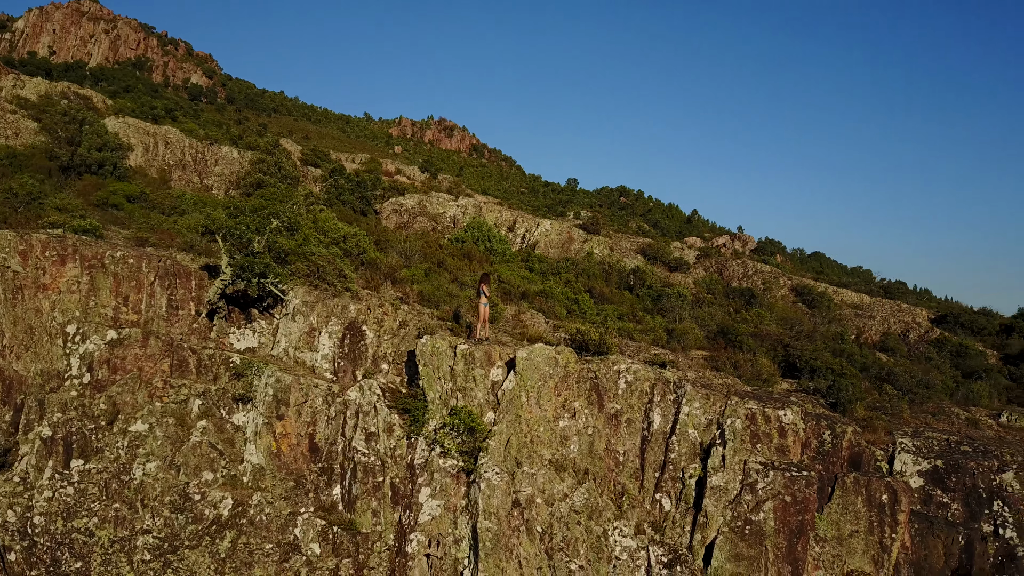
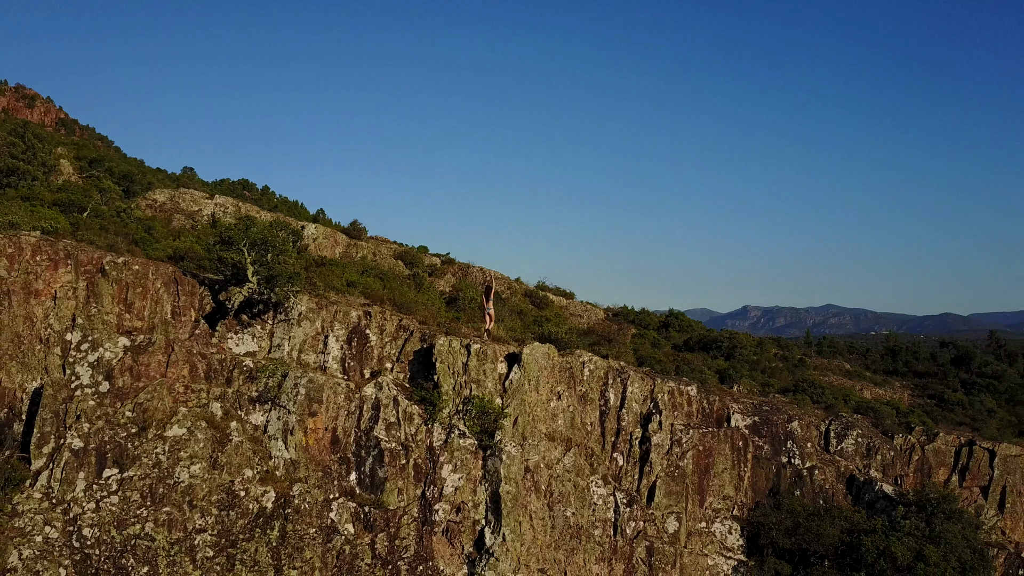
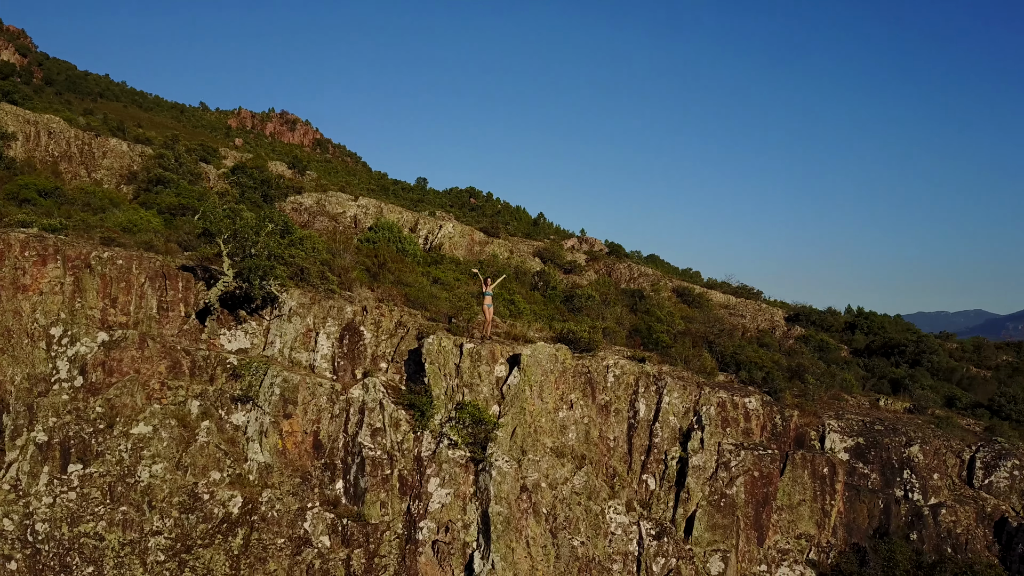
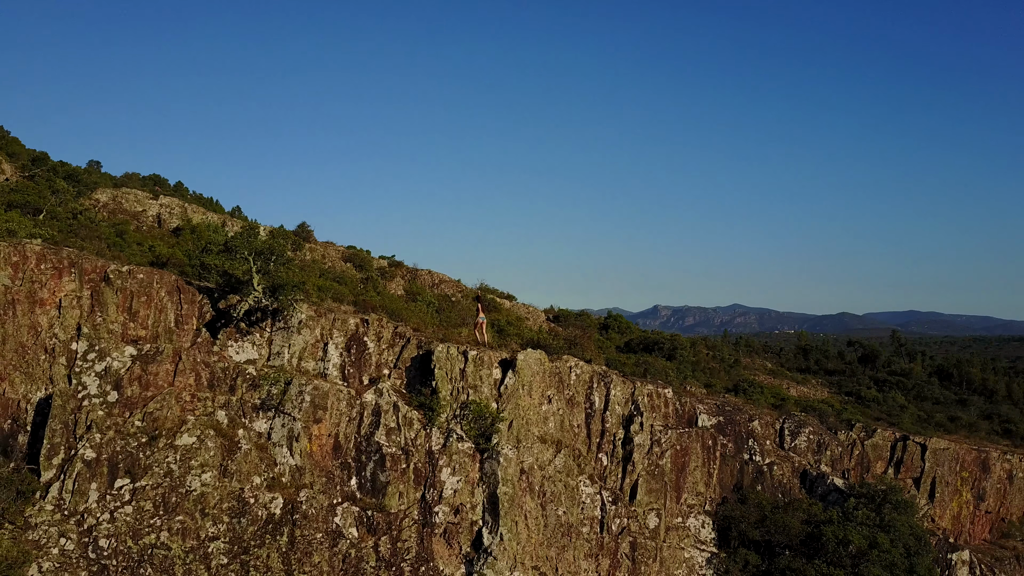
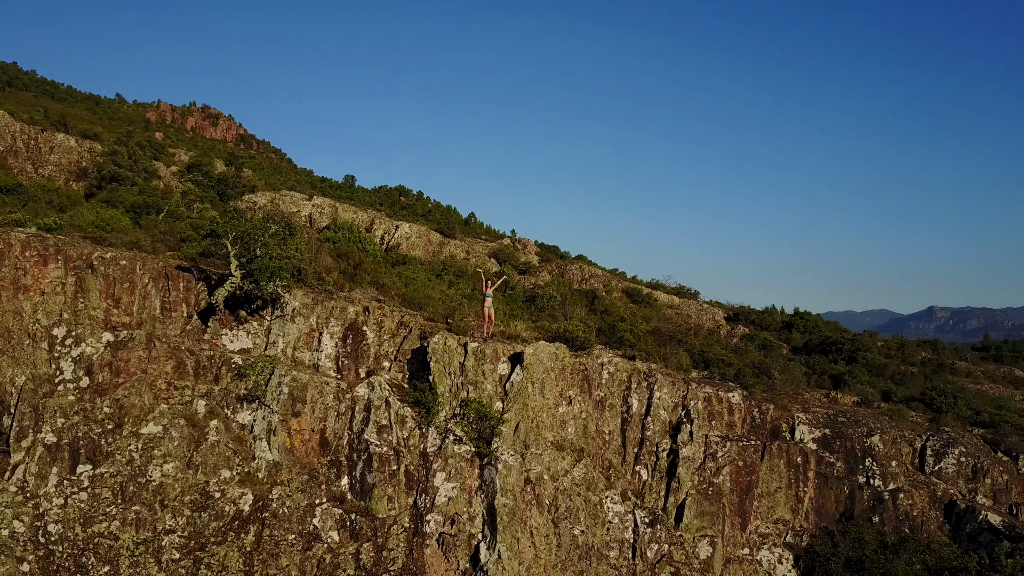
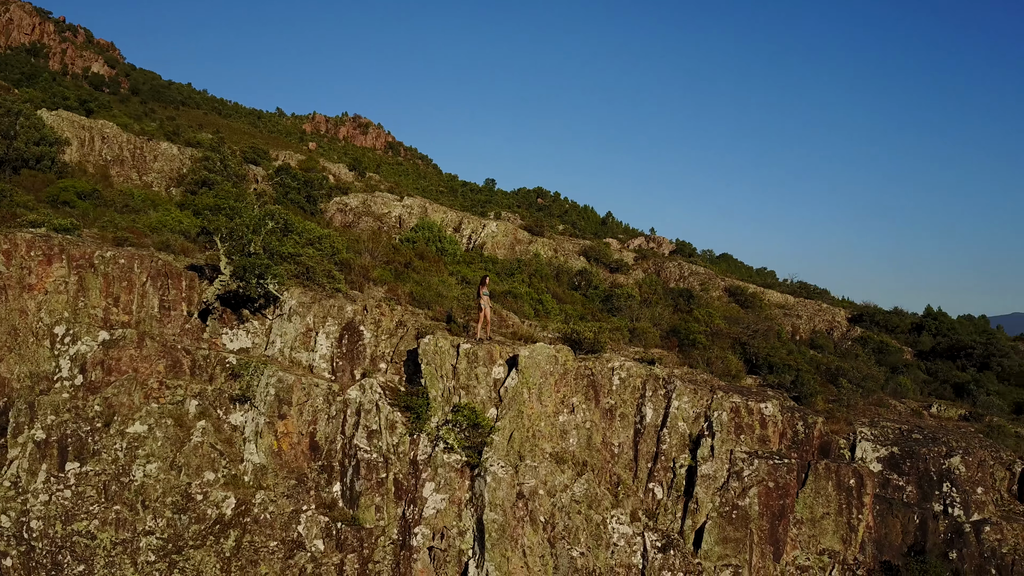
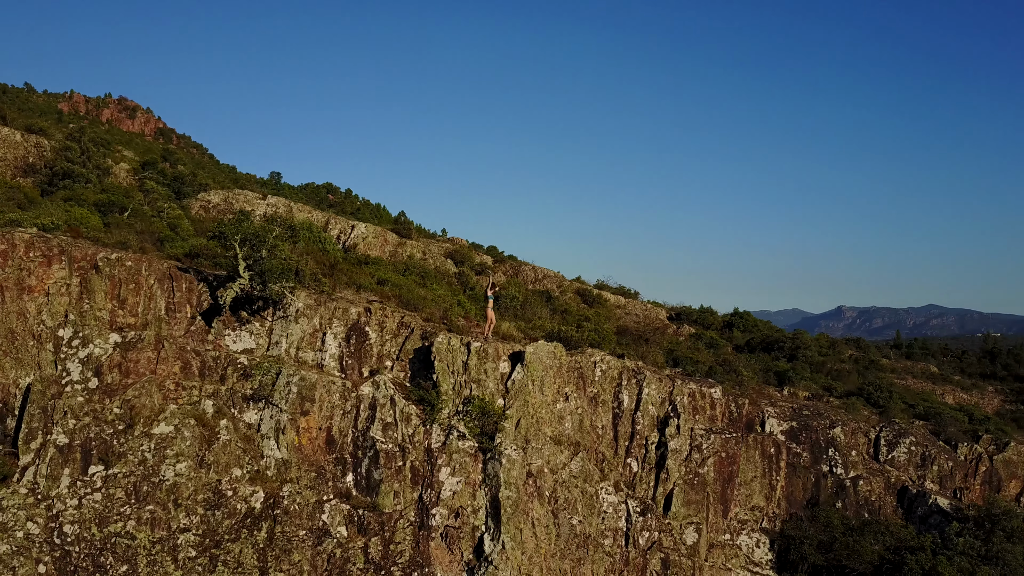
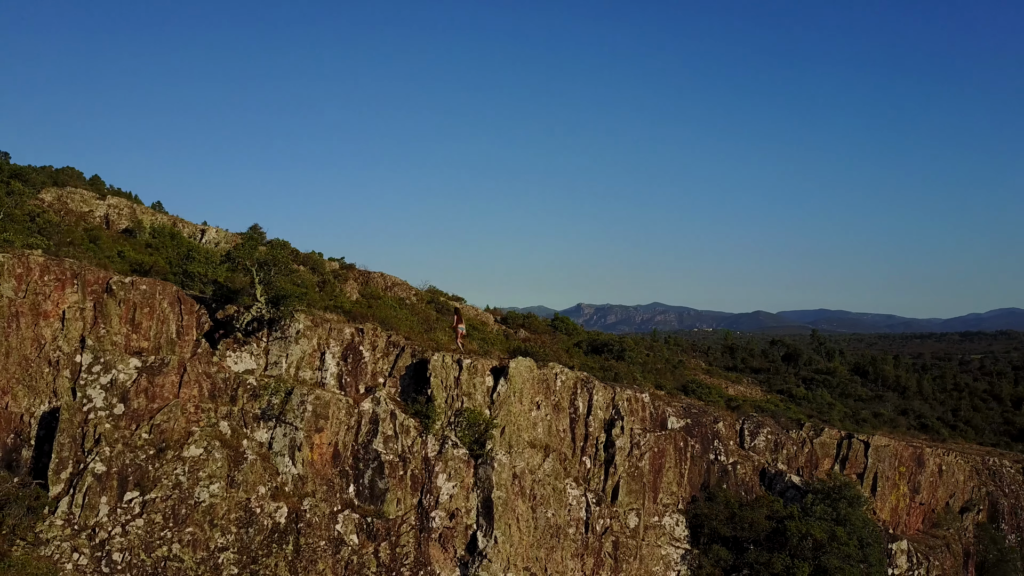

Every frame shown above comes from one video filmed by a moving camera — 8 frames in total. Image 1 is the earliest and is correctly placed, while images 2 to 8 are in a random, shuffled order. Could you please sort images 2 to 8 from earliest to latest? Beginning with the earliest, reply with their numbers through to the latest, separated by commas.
6, 3, 5, 7, 2, 4, 8
